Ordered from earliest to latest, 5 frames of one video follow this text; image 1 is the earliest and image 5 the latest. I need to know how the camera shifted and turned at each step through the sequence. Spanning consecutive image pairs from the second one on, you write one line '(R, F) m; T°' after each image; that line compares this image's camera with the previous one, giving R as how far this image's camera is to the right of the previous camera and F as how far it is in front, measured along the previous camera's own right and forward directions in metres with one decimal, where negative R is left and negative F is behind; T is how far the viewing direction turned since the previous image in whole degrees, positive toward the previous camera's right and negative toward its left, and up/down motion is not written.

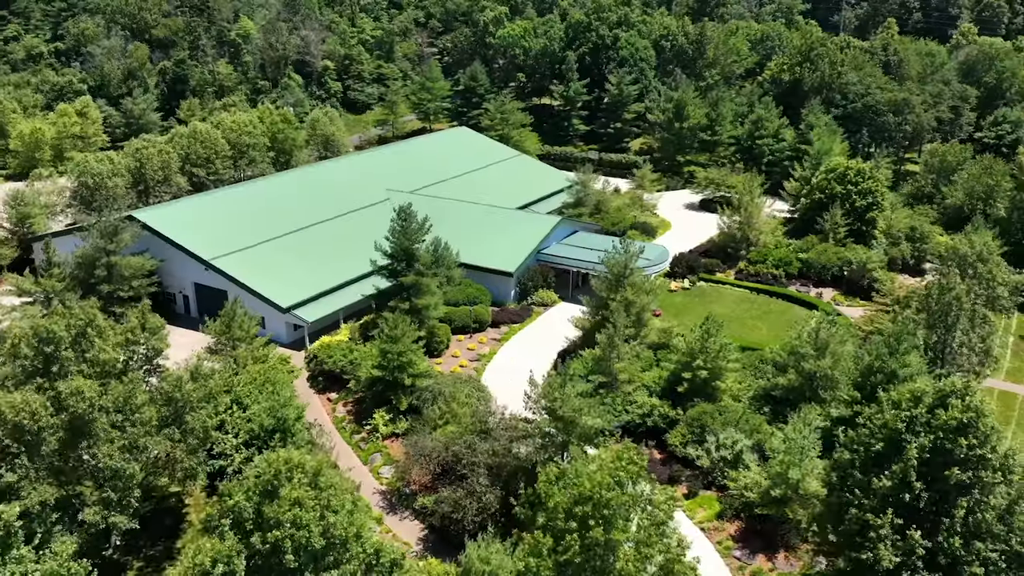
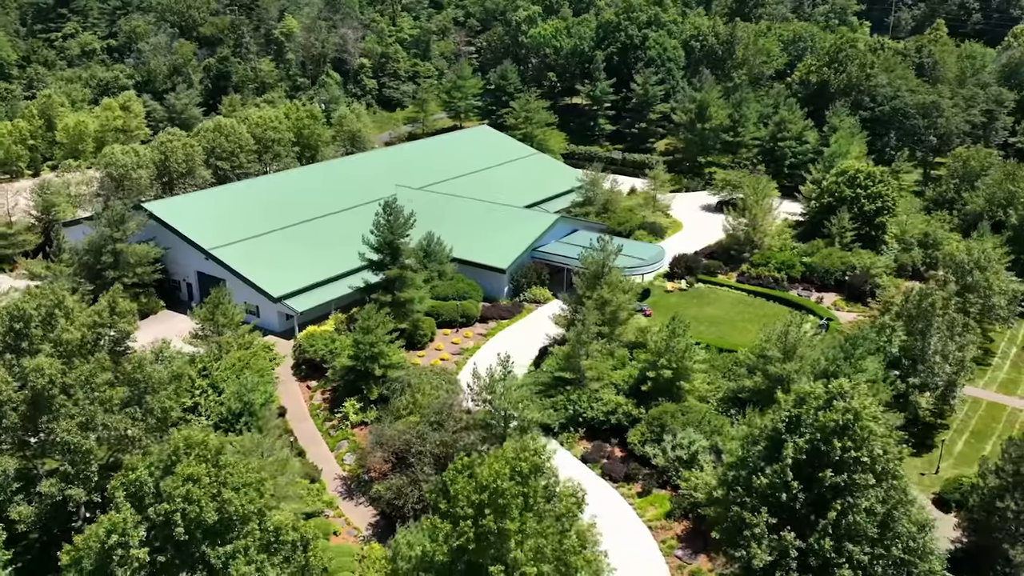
(+3.3, -0.3) m; -4°
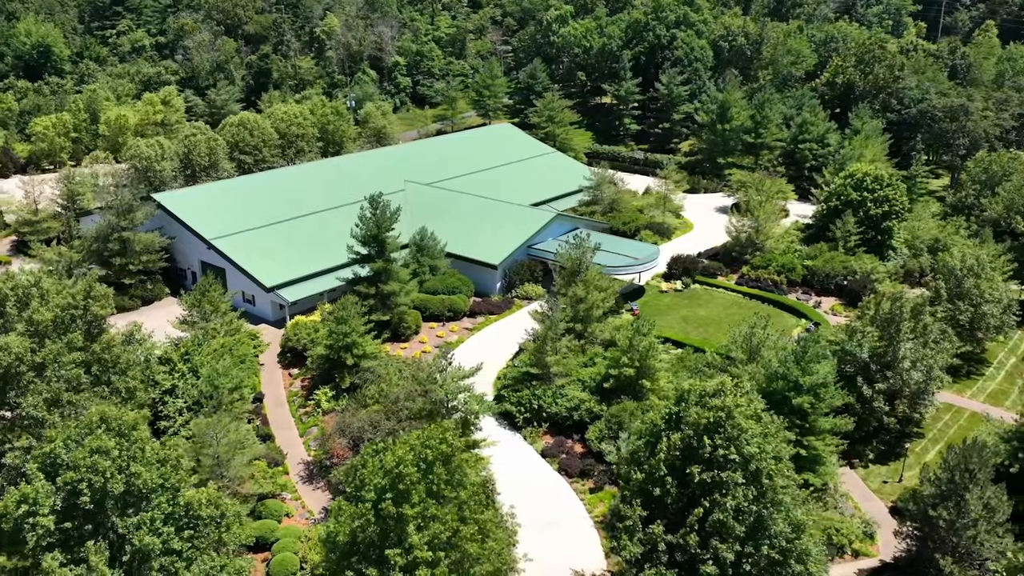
(+3.3, -0.3) m; -4°
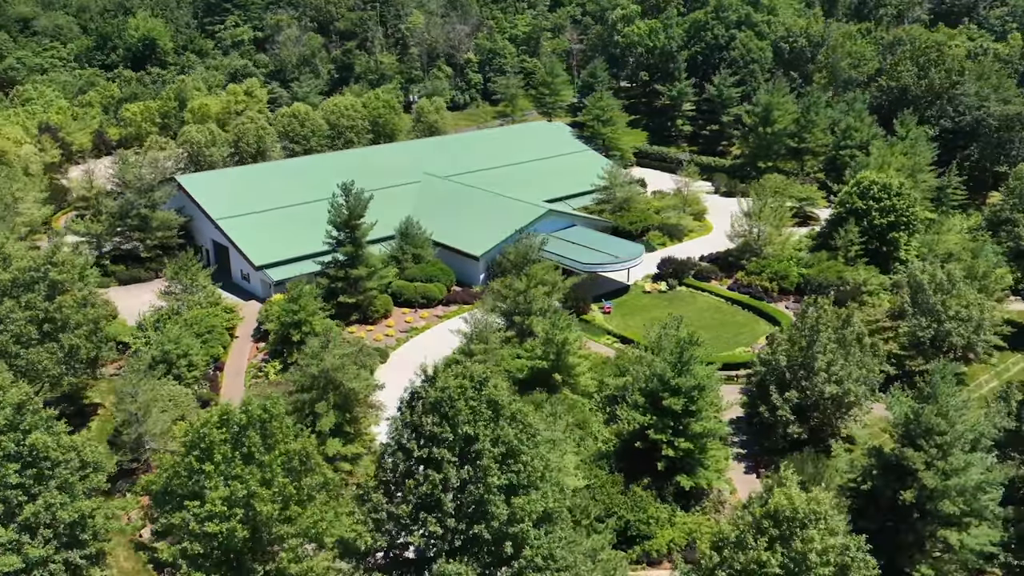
(+7.5, -0.3) m; -9°
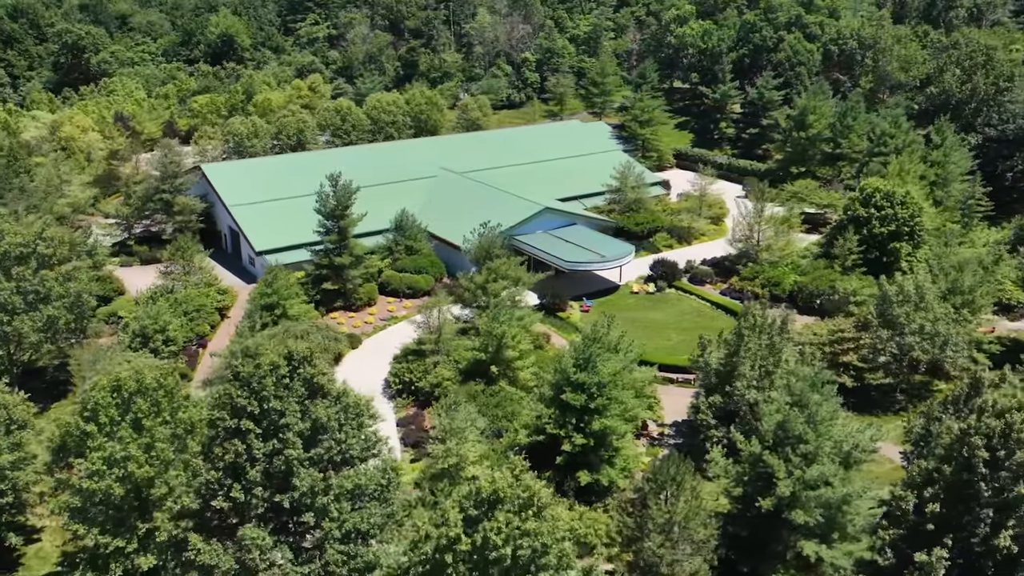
(+5.8, -0.3) m; -7°
